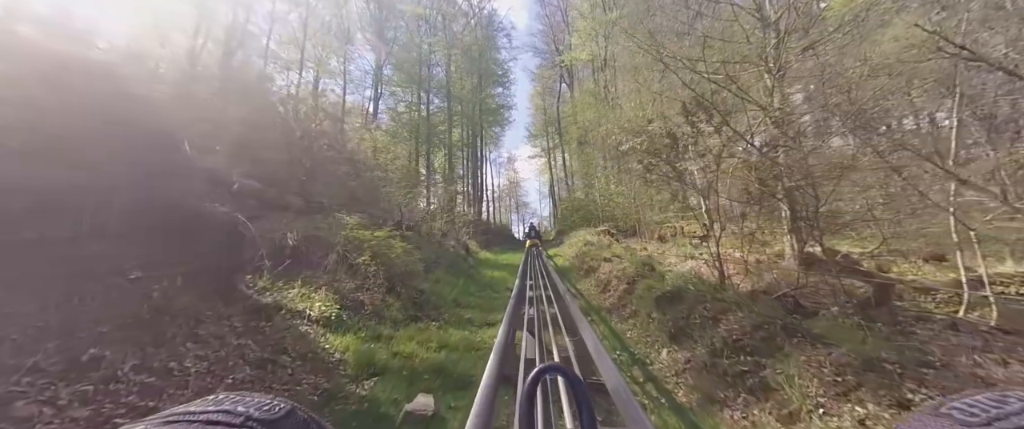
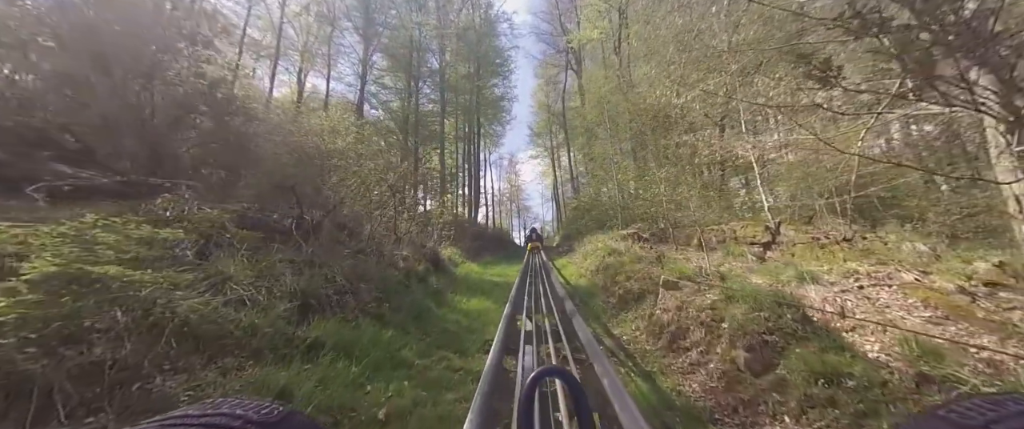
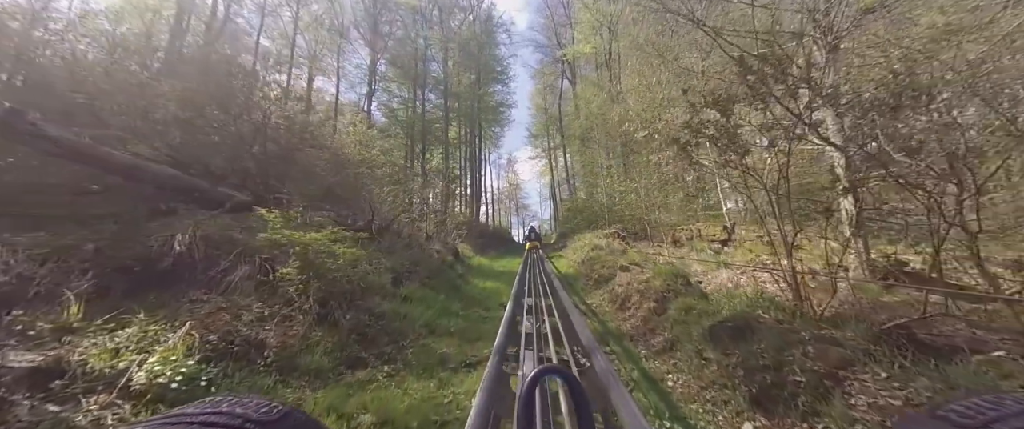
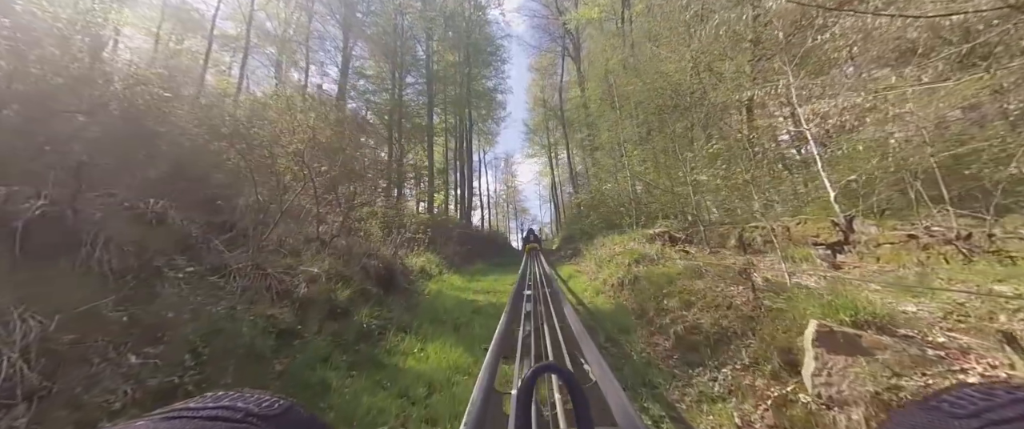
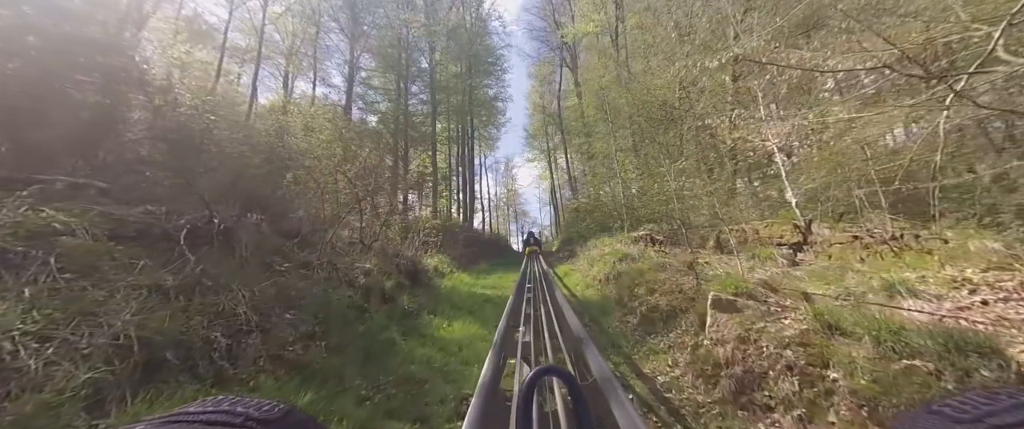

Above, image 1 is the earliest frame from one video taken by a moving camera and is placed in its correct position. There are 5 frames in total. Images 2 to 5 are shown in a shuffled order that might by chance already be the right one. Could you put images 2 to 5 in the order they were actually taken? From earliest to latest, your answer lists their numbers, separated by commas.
3, 2, 5, 4
